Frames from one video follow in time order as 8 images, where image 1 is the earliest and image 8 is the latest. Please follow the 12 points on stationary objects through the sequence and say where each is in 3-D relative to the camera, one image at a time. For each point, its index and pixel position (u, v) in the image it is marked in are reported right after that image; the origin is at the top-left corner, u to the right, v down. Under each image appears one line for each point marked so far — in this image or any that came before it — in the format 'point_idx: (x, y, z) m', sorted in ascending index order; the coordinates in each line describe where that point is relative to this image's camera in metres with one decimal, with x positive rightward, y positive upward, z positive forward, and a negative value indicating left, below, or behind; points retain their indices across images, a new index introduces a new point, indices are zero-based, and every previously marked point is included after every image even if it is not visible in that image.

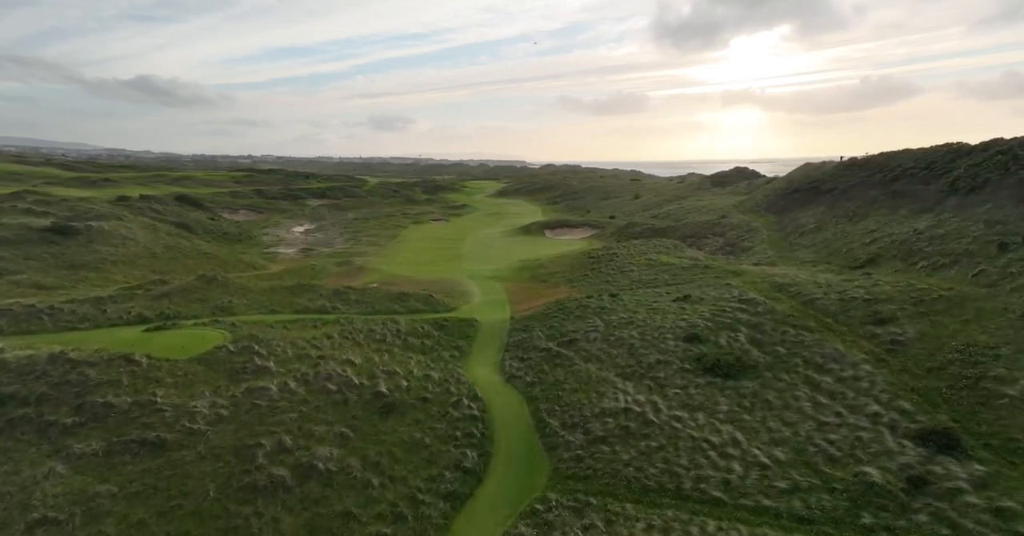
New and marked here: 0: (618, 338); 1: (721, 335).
0: (+4.1, -2.8, +20.0) m
1: (+7.7, -2.5, +19.0) m
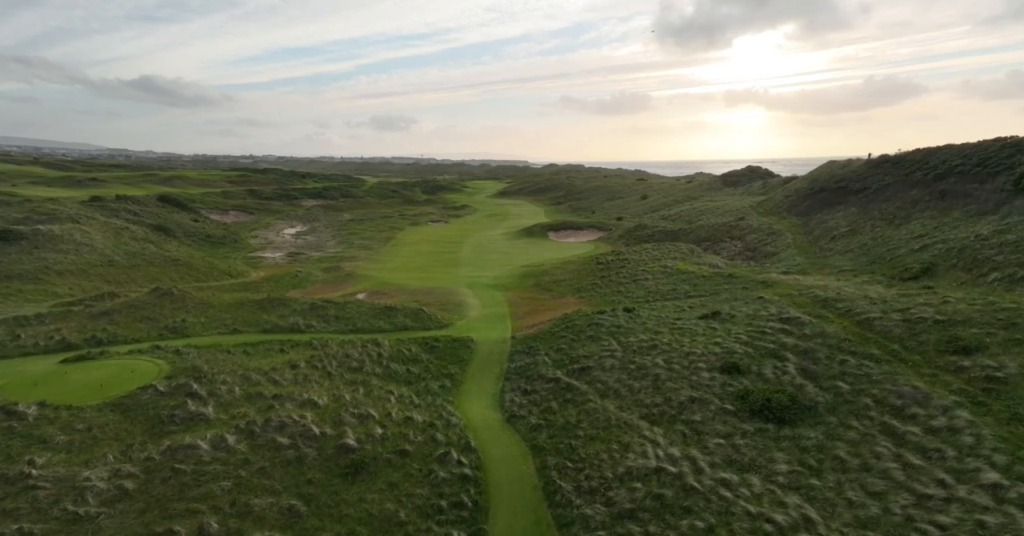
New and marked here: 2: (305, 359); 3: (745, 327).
0: (+4.1, -3.3, +16.7) m
1: (+7.7, -3.0, +15.8) m
2: (-6.9, -3.1, +17.2) m
3: (+8.6, -2.1, +19.1) m
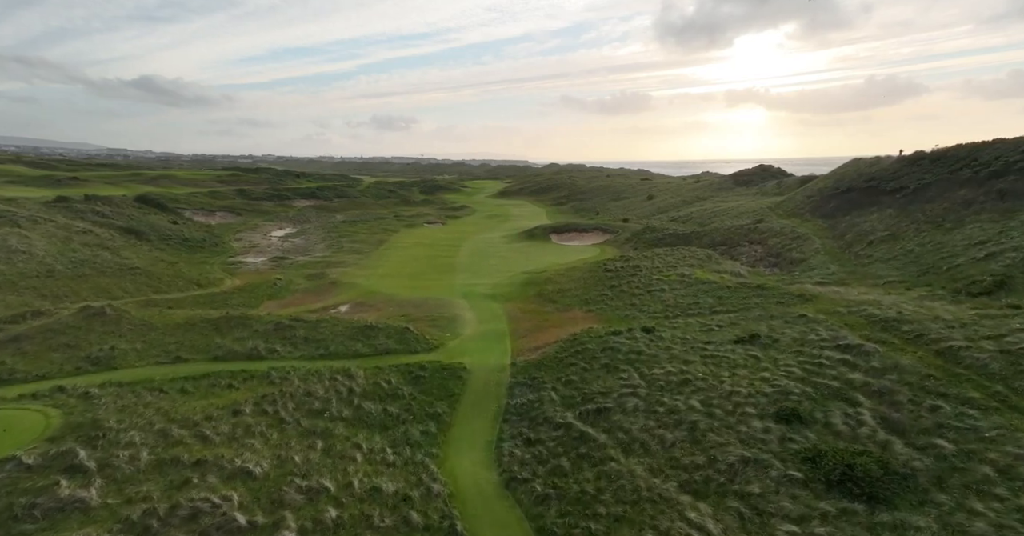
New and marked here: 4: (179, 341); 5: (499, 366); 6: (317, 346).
0: (+4.1, -3.8, +13.4) m
1: (+7.7, -3.4, +12.4) m
2: (-6.9, -3.5, +13.8) m
3: (+8.6, -2.6, +15.7) m
4: (-11.0, -2.4, +17.1) m
5: (-0.5, -3.5, +18.5) m
6: (-7.1, -2.9, +18.9) m
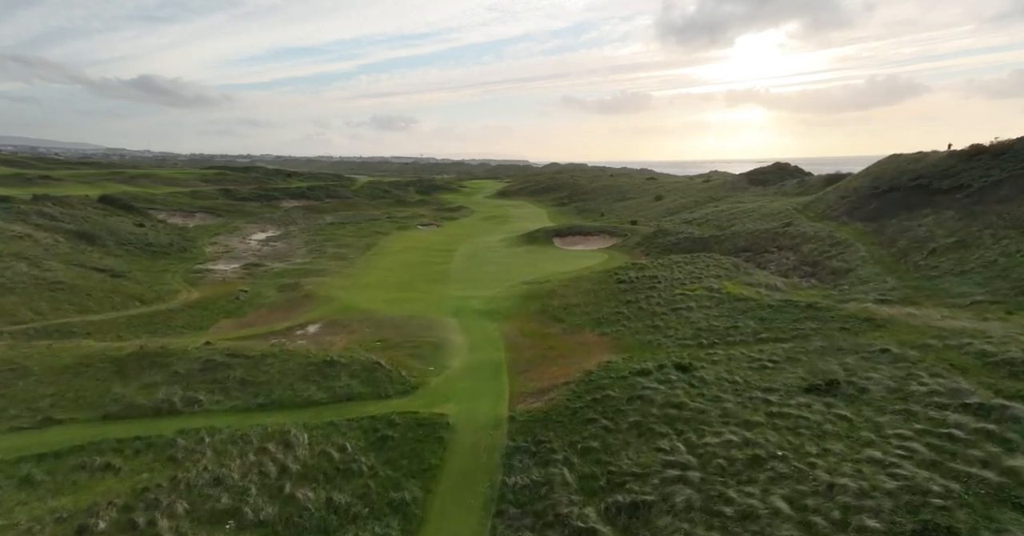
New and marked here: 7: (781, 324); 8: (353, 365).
0: (+4.1, -4.4, +8.9) m
1: (+7.7, -4.1, +8.0) m
2: (-7.0, -4.2, +9.4) m
3: (+8.5, -3.2, +11.3) m
4: (-11.1, -3.0, +12.7) m
5: (-0.5, -4.1, +14.0) m
6: (-7.2, -3.5, +14.5) m
7: (+10.3, -2.1, +19.8) m
8: (-5.3, -3.1, +16.8) m
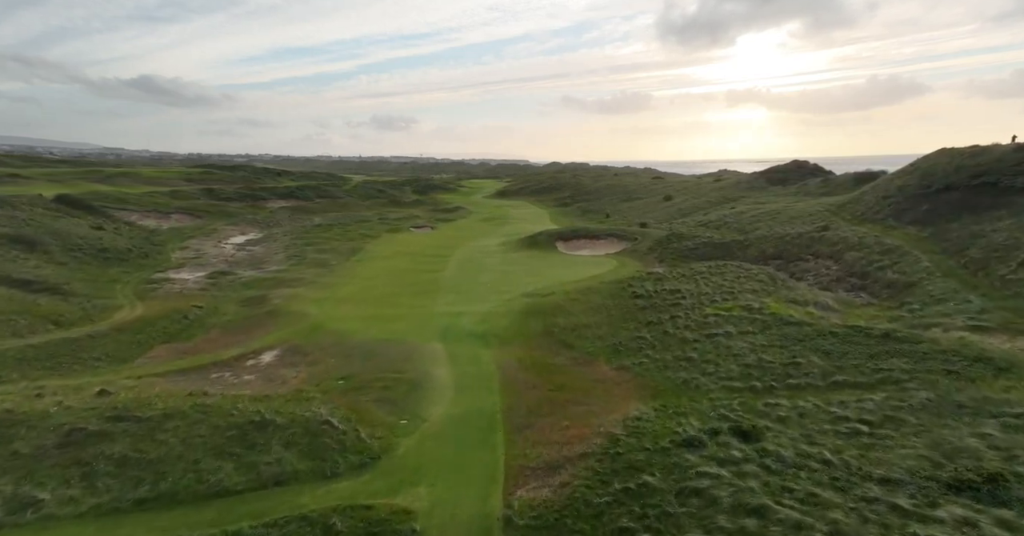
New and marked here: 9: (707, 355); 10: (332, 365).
0: (+4.0, -5.0, +4.5) m
1: (+7.6, -4.7, +3.5) m
2: (-7.0, -4.8, +4.9) m
3: (+8.5, -3.9, +6.8) m
4: (-11.2, -3.6, +8.2) m
5: (-0.6, -4.8, +9.6) m
6: (-7.3, -4.1, +10.0) m
7: (+10.3, -2.7, +15.4) m
8: (-5.3, -3.7, +12.3) m
9: (+6.8, -2.9, +18.0) m
10: (-6.7, -3.5, +19.2) m
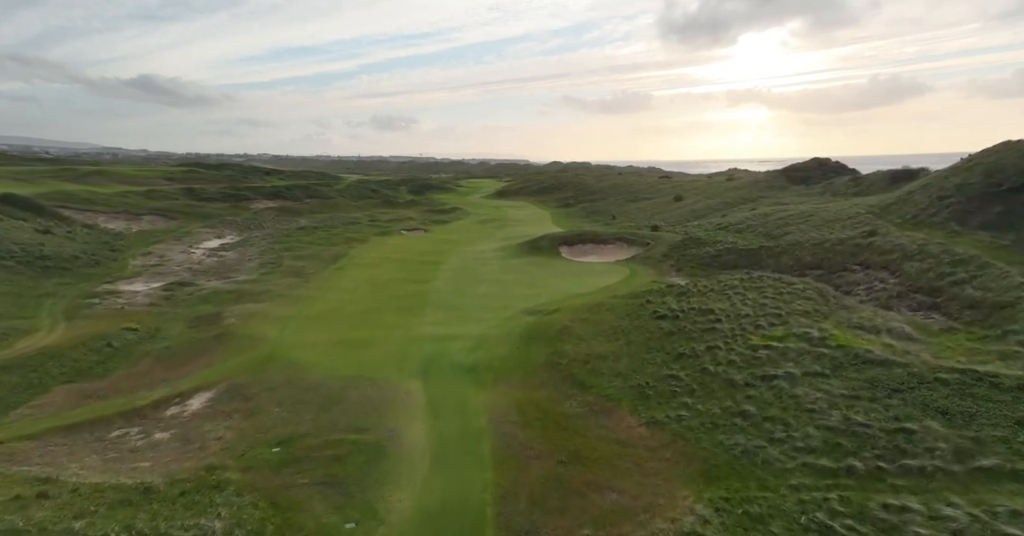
0: (+3.9, -5.6, 0.0) m
1: (+7.5, -5.3, -1.0) m
2: (-7.1, -5.4, +0.4) m
3: (+8.4, -4.5, +2.3) m
4: (-11.3, -4.3, +3.7) m
5: (-0.7, -5.4, +5.0) m
6: (-7.4, -4.7, +5.5) m
7: (+10.2, -3.4, +10.9) m
8: (-5.4, -4.4, +7.8) m
9: (+6.7, -3.6, +13.5) m
10: (-6.8, -4.2, +14.7) m
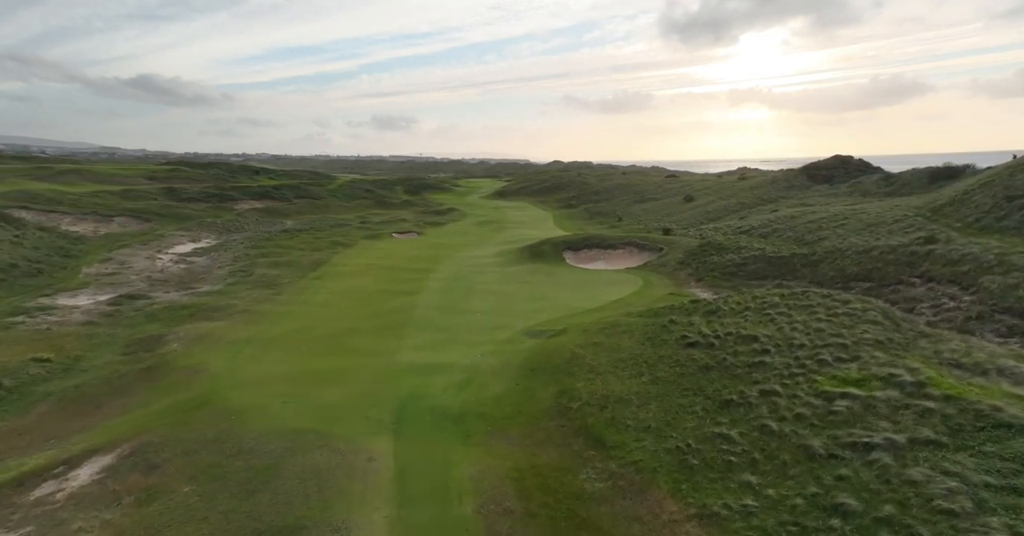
0: (+3.8, -6.2, -4.1) m
1: (+7.4, -5.9, -5.1) m
2: (-7.2, -6.0, -3.7) m
3: (+8.3, -5.1, -1.8) m
4: (-11.4, -4.9, -0.4) m
5: (-0.8, -6.0, +0.9) m
6: (-7.5, -5.3, +1.4) m
7: (+10.1, -4.0, +6.7) m
8: (-5.5, -4.9, +3.7) m
9: (+6.6, -4.2, +9.4) m
10: (-6.9, -4.7, +10.6) m
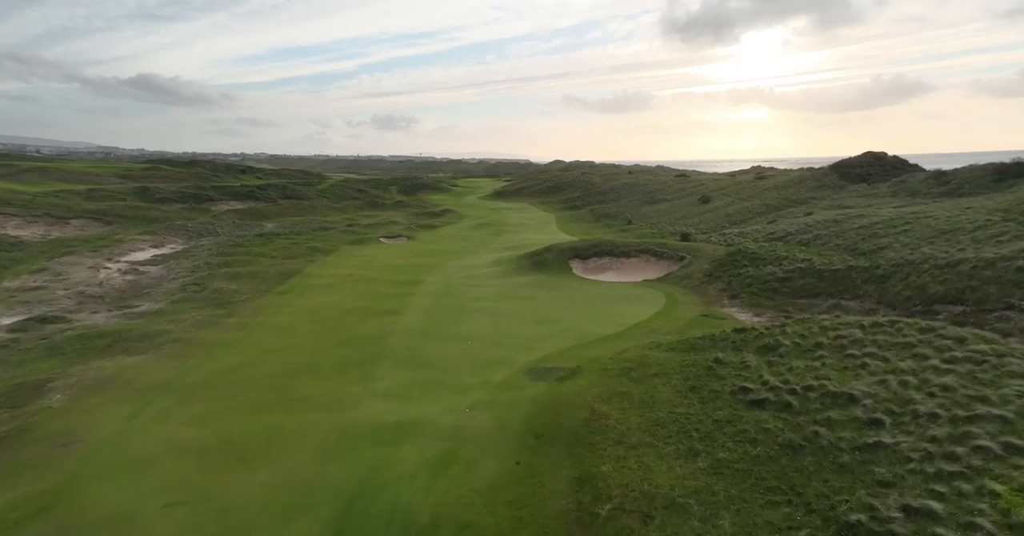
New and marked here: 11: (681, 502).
0: (+3.7, -7.0, -9.4) m
1: (+7.3, -6.6, -10.4) m
2: (-7.3, -6.7, -9.0) m
3: (+8.2, -5.8, -7.1) m
4: (-11.4, -5.6, -5.7) m
5: (-0.9, -6.7, -4.3) m
6: (-7.5, -6.0, -3.9) m
7: (+10.0, -4.7, +1.5) m
8: (-5.6, -5.7, -1.5) m
9: (+6.6, -4.9, +4.1) m
10: (-6.9, -5.5, +5.3) m
11: (+3.4, -4.4, +10.4) m
